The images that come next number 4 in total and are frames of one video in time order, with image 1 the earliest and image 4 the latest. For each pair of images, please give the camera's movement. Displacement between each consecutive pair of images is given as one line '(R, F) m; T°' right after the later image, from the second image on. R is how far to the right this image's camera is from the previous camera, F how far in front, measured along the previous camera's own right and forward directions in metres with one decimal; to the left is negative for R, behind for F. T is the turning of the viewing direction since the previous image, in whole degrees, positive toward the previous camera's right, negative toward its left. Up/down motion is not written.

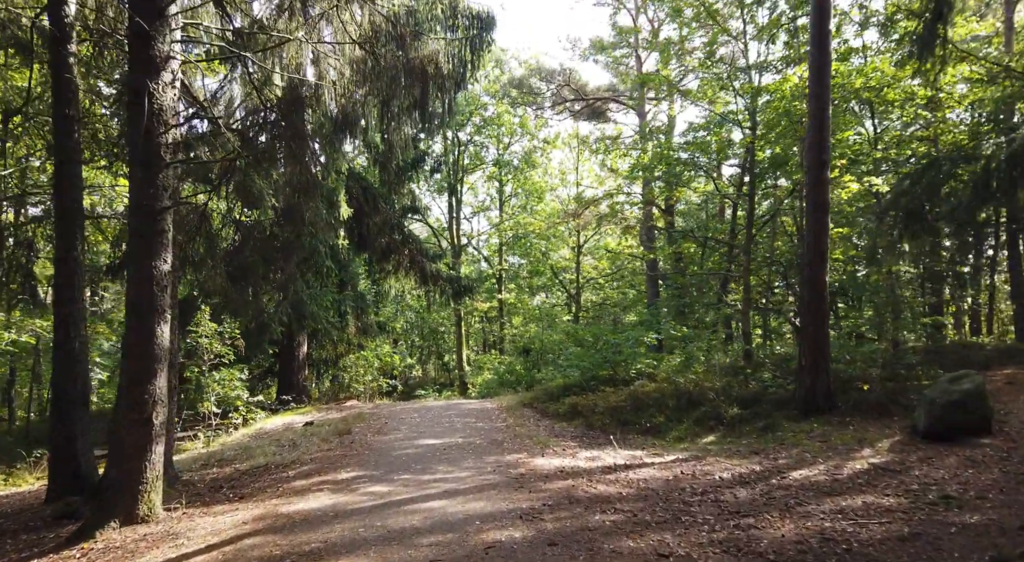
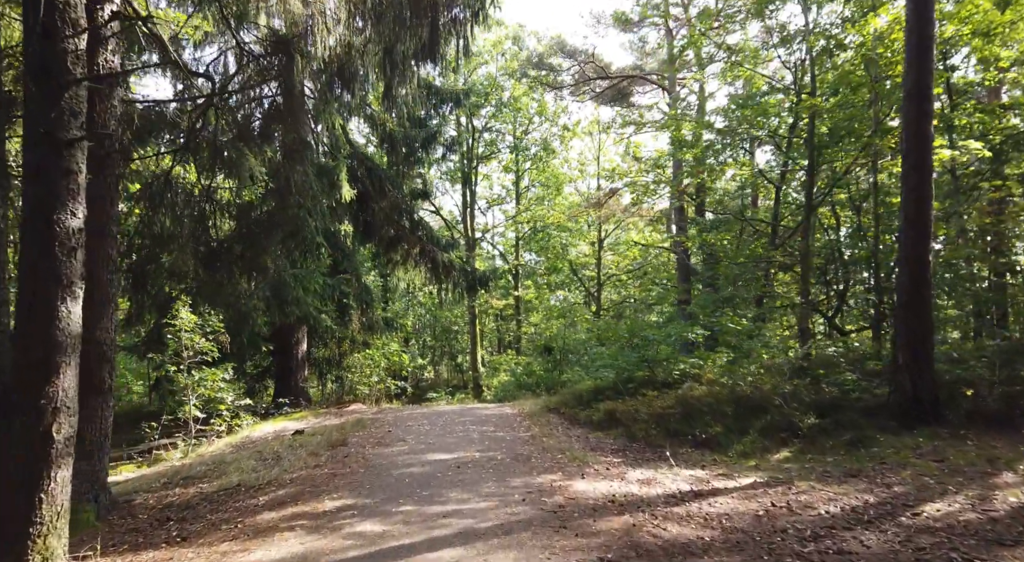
(-0.2, +1.8) m; -1°
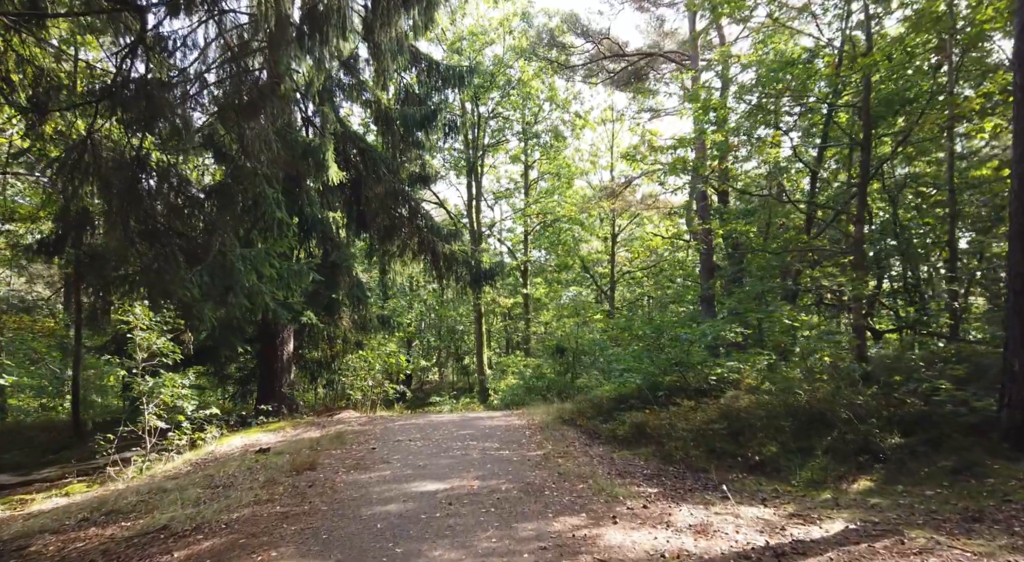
(0.0, +1.7) m; -1°
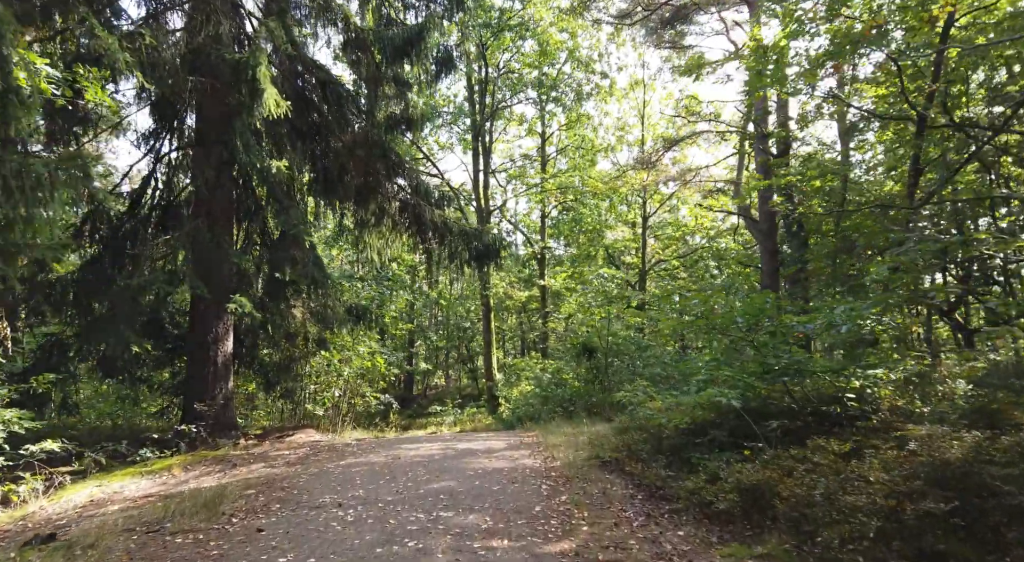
(+0.1, +3.8) m; -1°
